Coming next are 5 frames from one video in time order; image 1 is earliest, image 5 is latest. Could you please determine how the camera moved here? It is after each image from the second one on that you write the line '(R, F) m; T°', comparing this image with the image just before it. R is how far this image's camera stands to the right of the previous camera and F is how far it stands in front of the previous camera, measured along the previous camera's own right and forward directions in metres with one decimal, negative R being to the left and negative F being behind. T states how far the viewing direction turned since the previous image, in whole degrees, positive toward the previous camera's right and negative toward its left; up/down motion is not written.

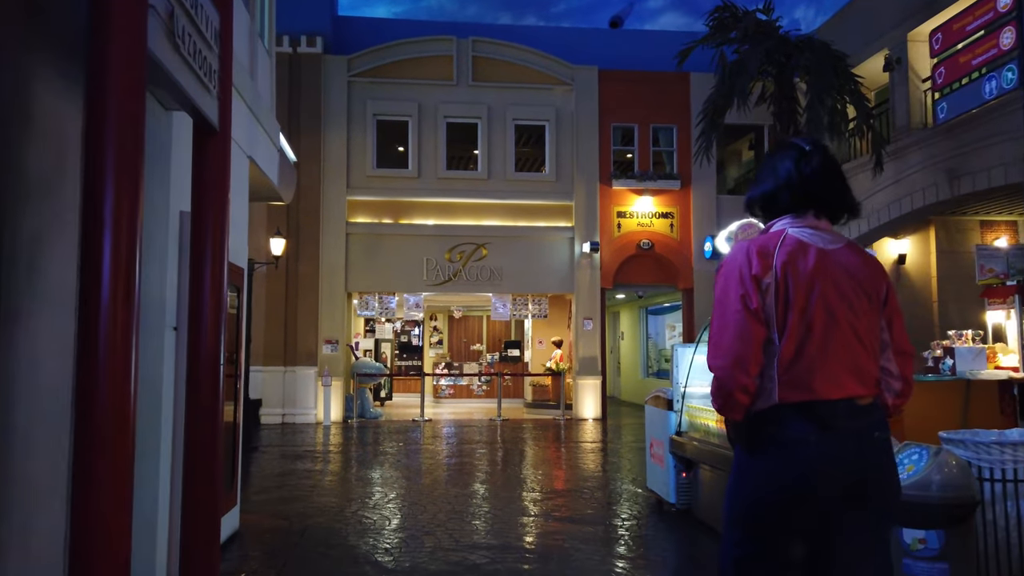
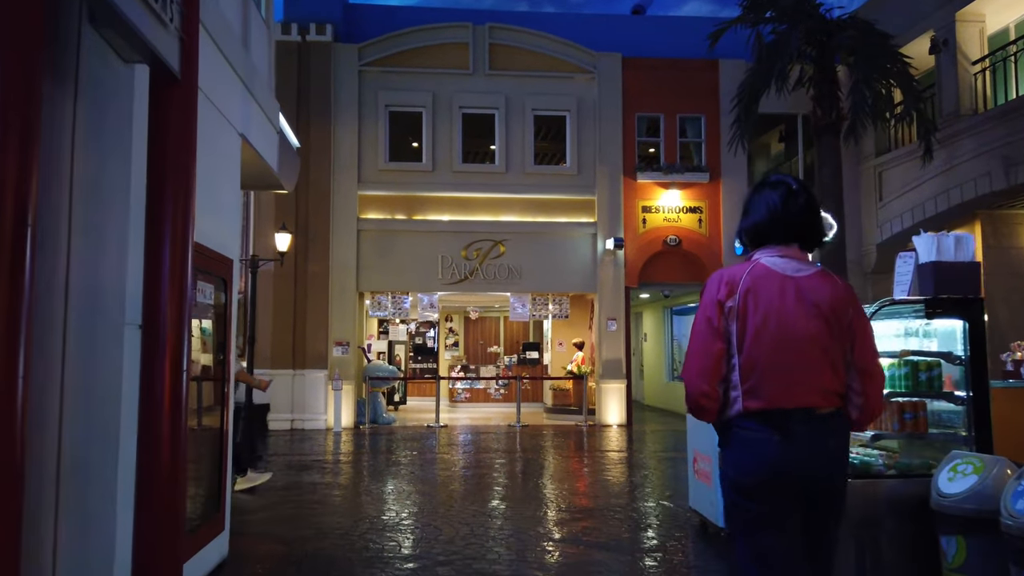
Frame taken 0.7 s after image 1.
(-0.1, +0.9) m; -1°
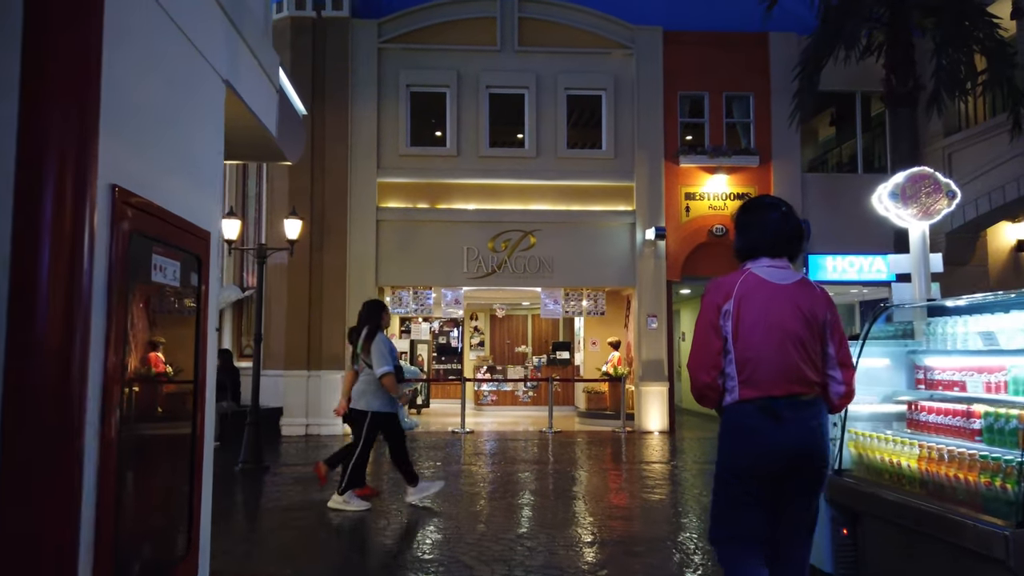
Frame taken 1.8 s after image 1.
(-0.2, +1.3) m; -2°
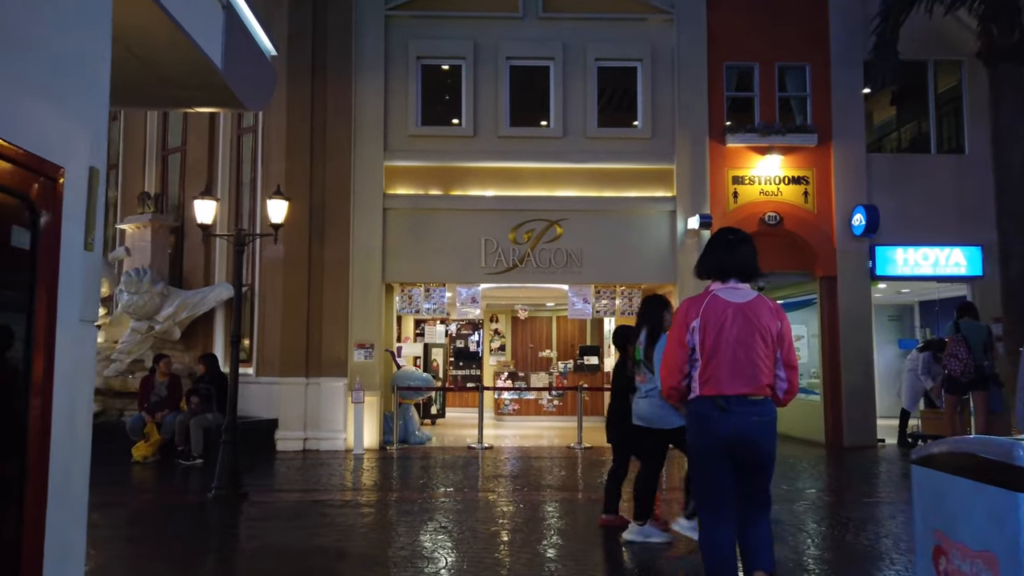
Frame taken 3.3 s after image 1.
(0.0, +1.8) m; -2°
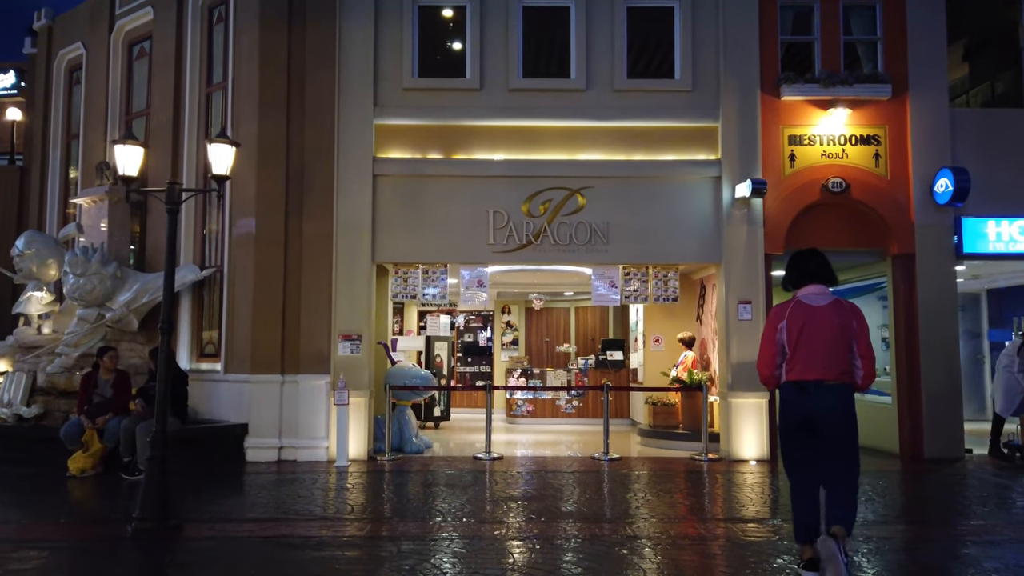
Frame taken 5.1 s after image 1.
(0.0, +2.1) m; -1°
